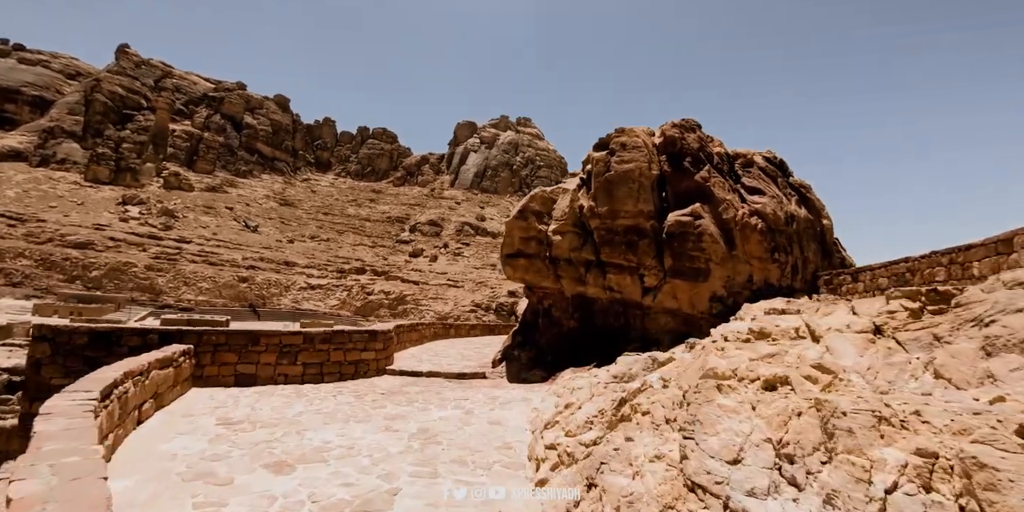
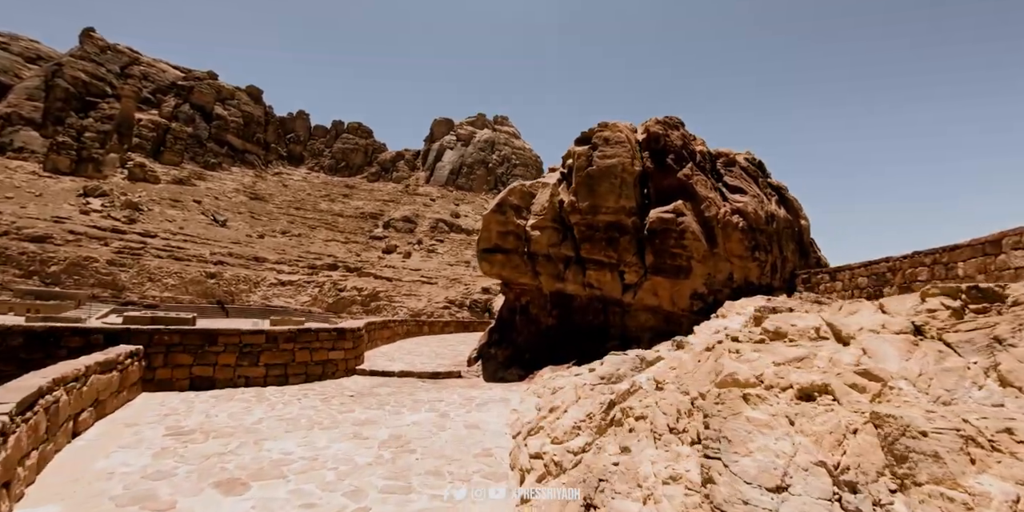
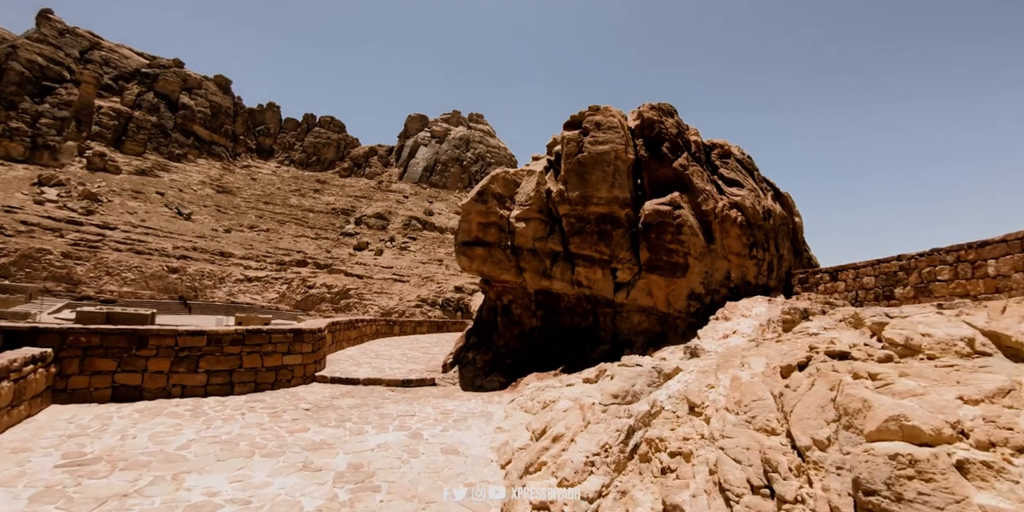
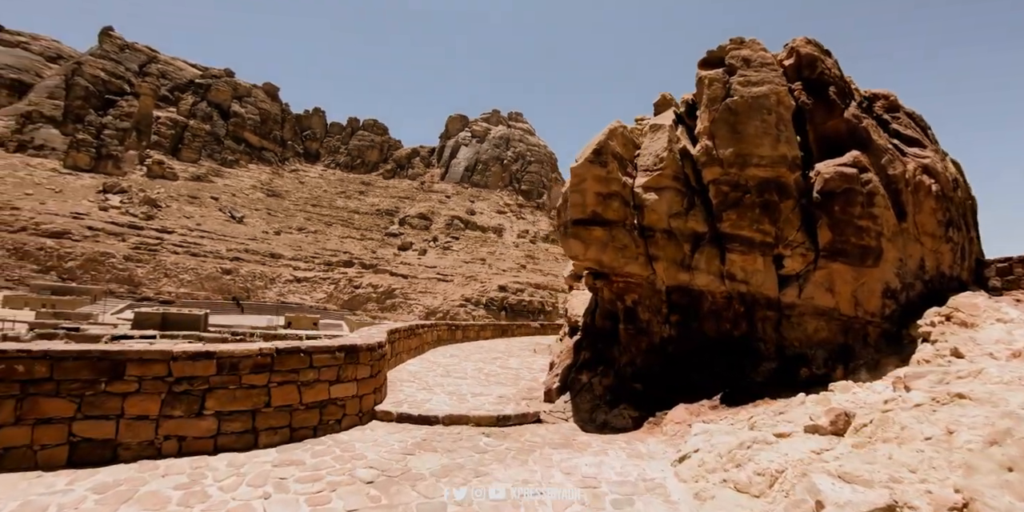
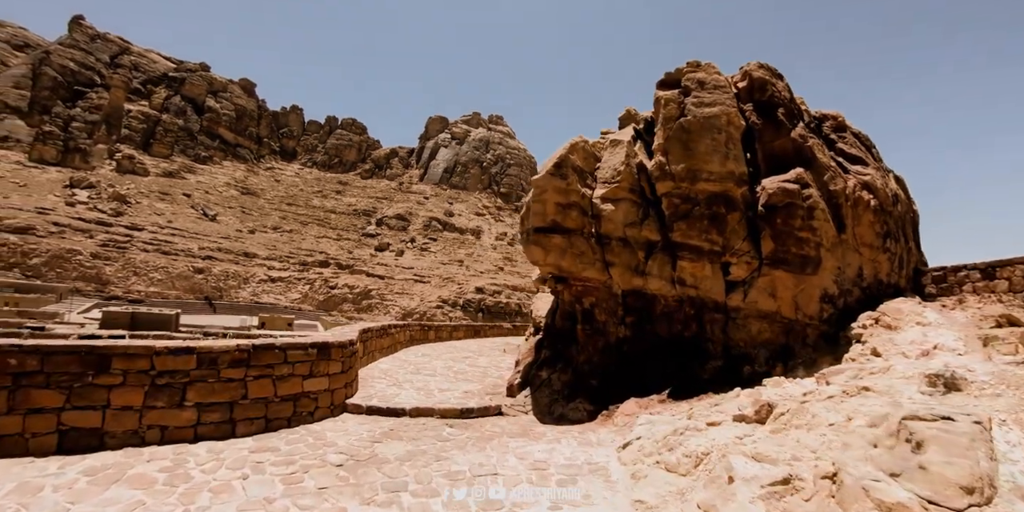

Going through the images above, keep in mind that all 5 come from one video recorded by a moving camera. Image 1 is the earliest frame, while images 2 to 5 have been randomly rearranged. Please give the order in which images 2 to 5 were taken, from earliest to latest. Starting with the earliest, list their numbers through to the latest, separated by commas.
2, 3, 5, 4
